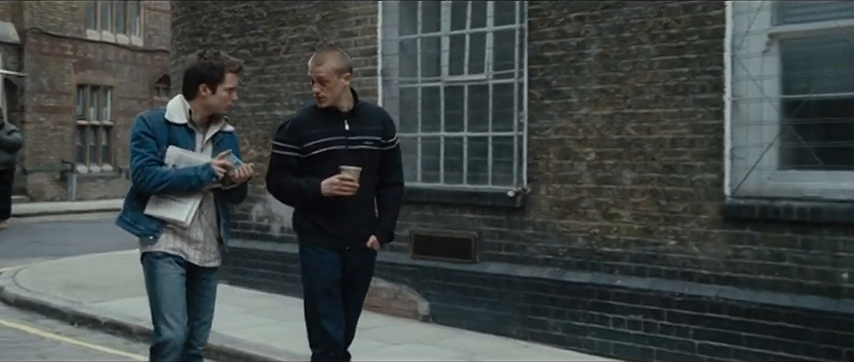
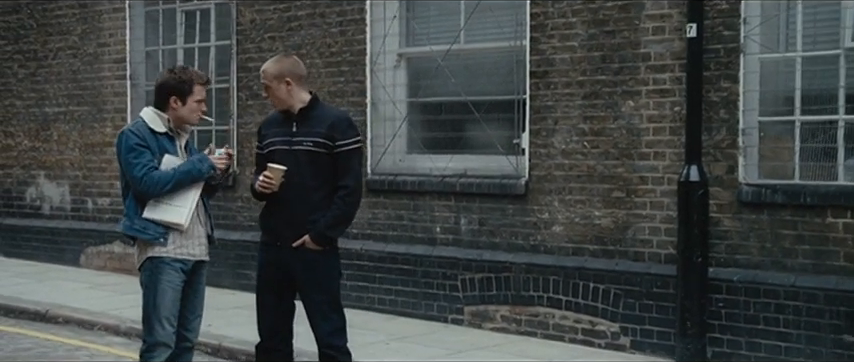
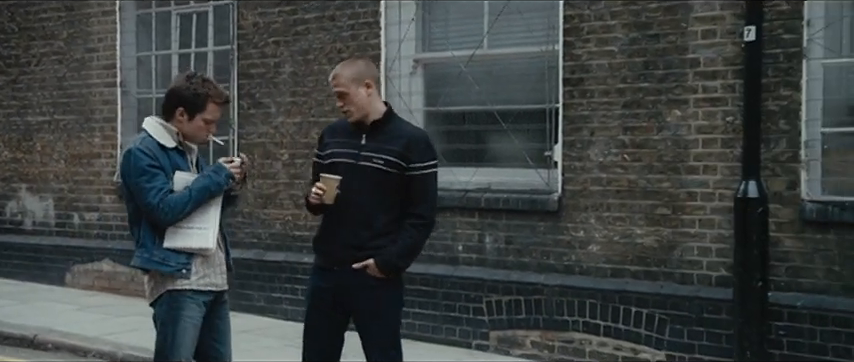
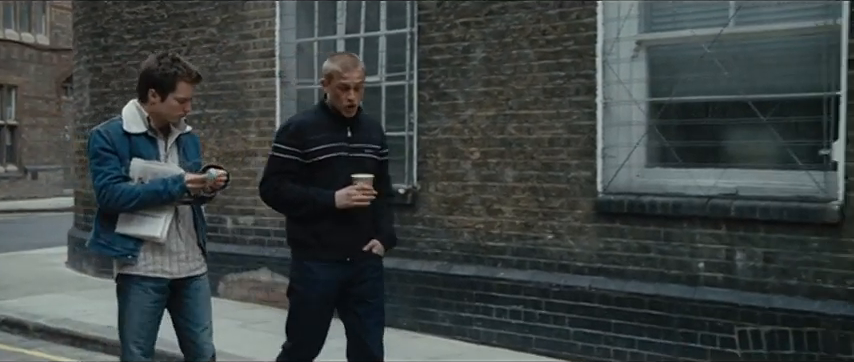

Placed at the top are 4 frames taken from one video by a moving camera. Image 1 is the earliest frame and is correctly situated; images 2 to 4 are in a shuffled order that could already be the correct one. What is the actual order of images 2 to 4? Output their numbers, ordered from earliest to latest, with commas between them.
4, 3, 2
